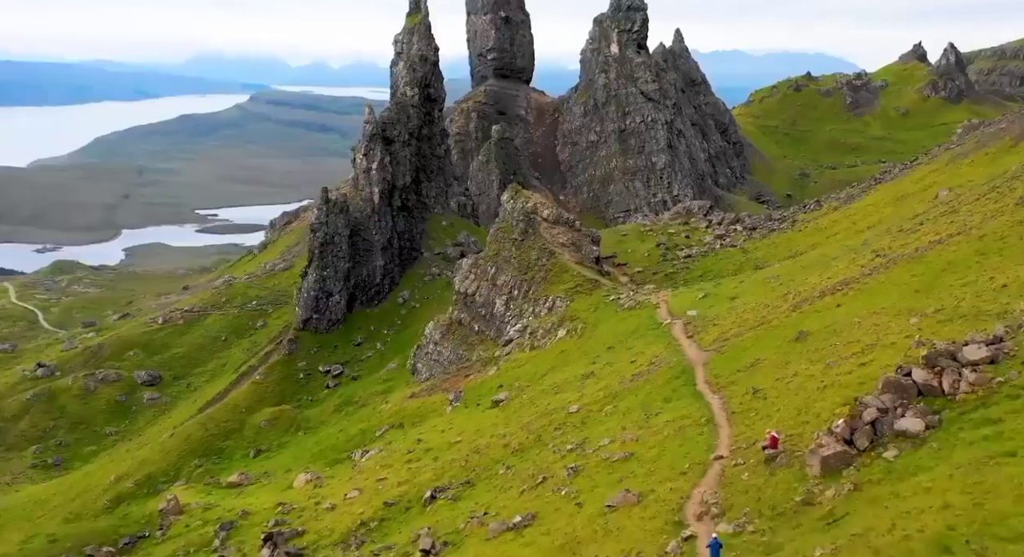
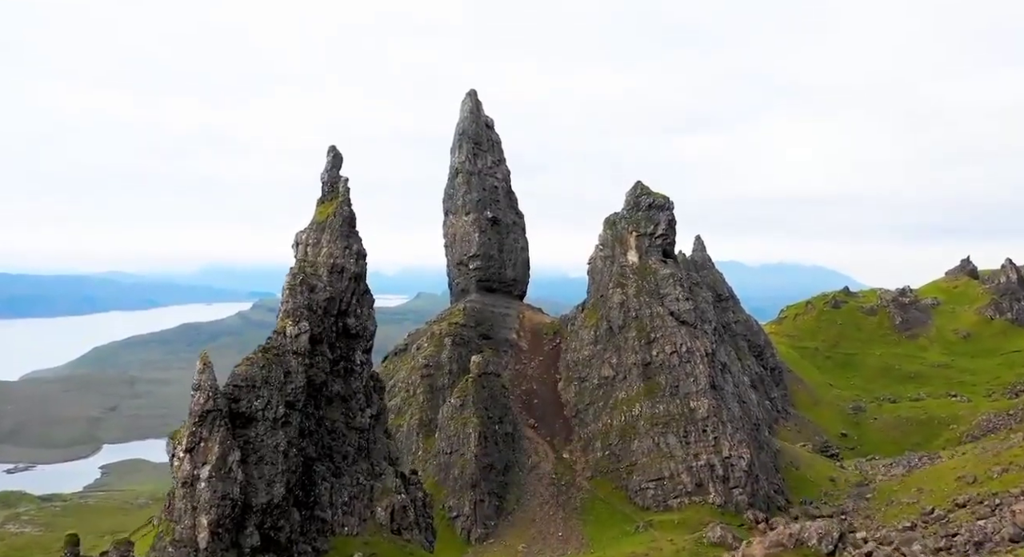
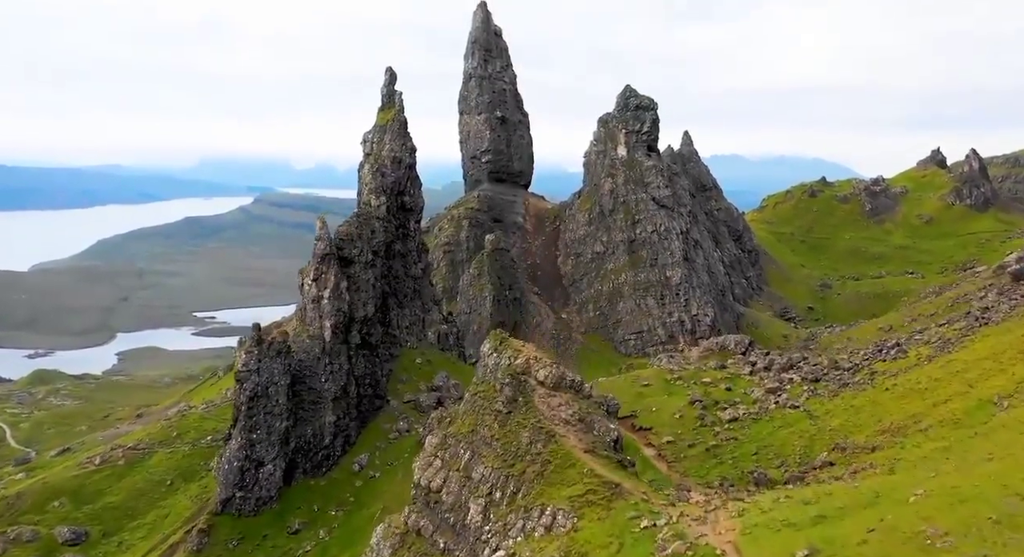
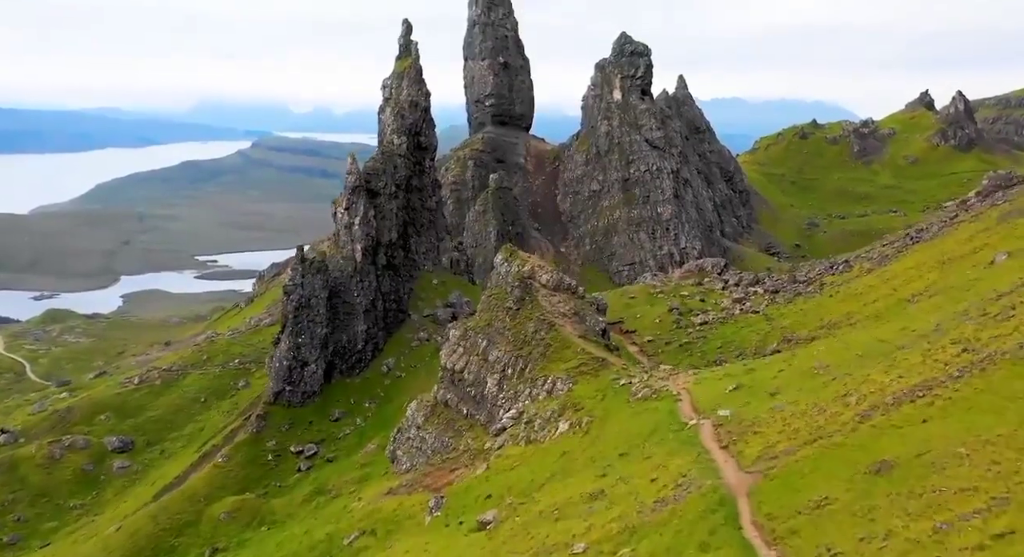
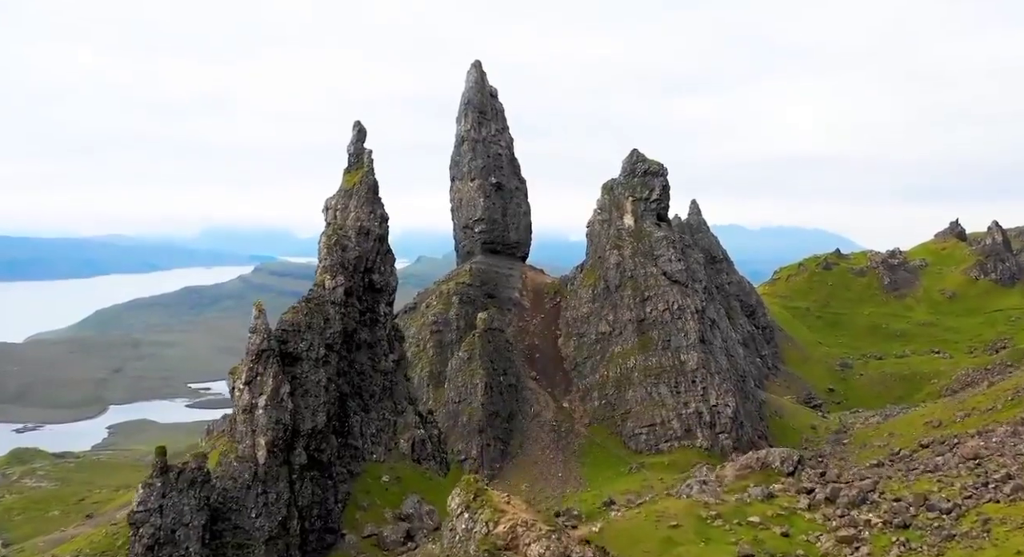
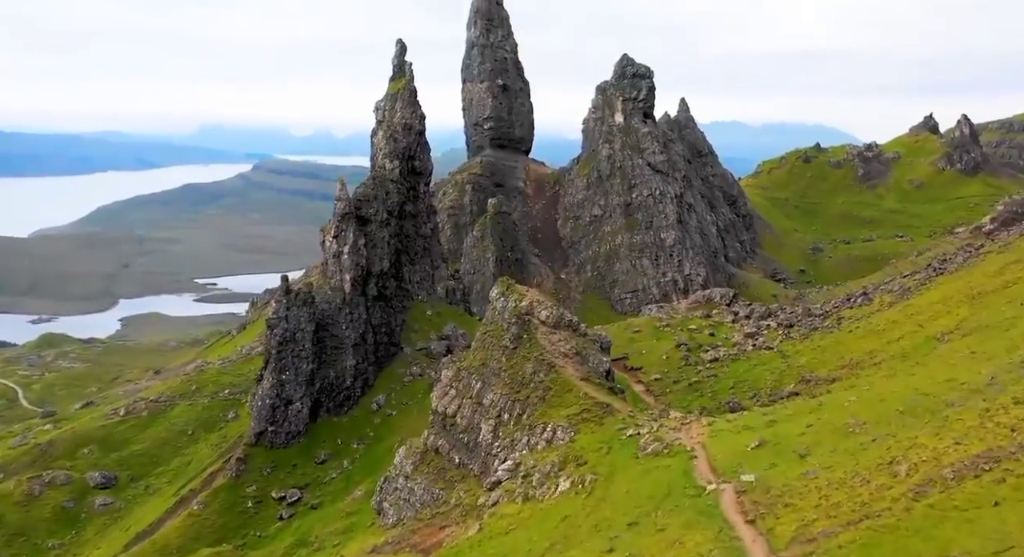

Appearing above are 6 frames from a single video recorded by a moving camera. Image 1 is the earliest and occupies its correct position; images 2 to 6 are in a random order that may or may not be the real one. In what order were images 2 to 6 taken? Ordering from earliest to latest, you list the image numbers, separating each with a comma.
4, 6, 3, 5, 2
